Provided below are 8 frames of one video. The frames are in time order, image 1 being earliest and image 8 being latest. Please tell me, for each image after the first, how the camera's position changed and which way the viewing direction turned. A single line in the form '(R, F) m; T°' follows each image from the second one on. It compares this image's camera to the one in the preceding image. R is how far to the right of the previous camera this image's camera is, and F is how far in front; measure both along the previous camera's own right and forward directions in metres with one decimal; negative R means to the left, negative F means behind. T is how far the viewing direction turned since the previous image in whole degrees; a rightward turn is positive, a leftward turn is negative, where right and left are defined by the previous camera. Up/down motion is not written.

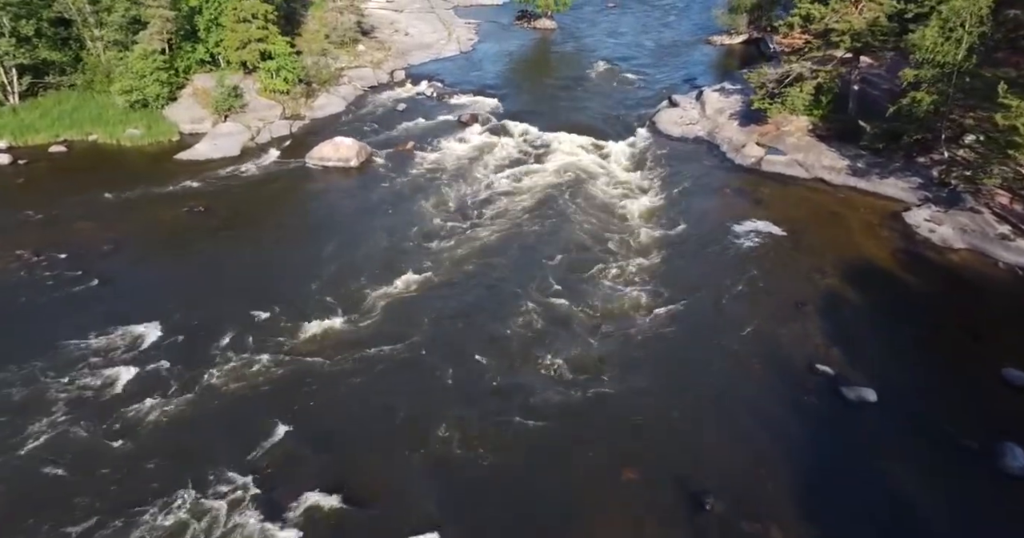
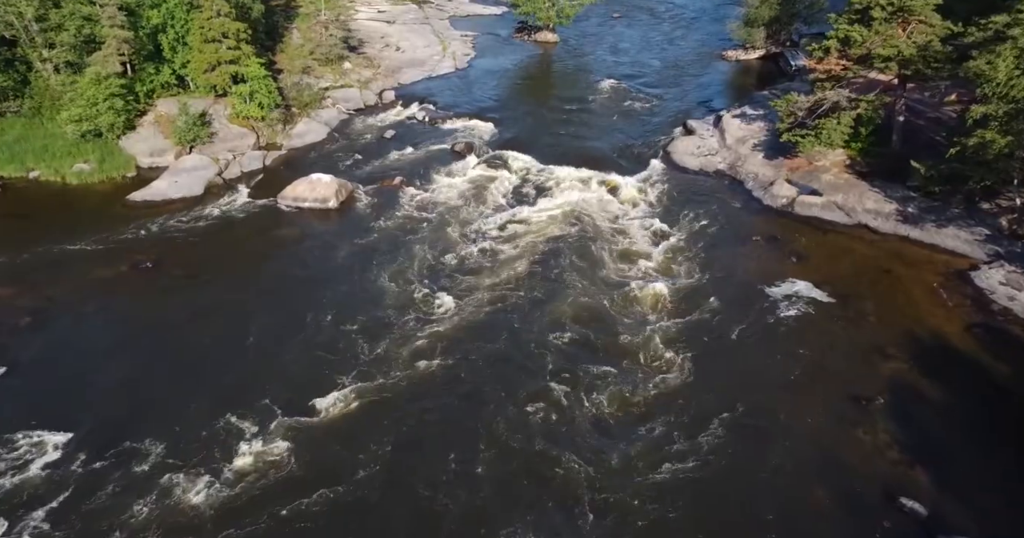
(0.0, +4.9) m; 0°
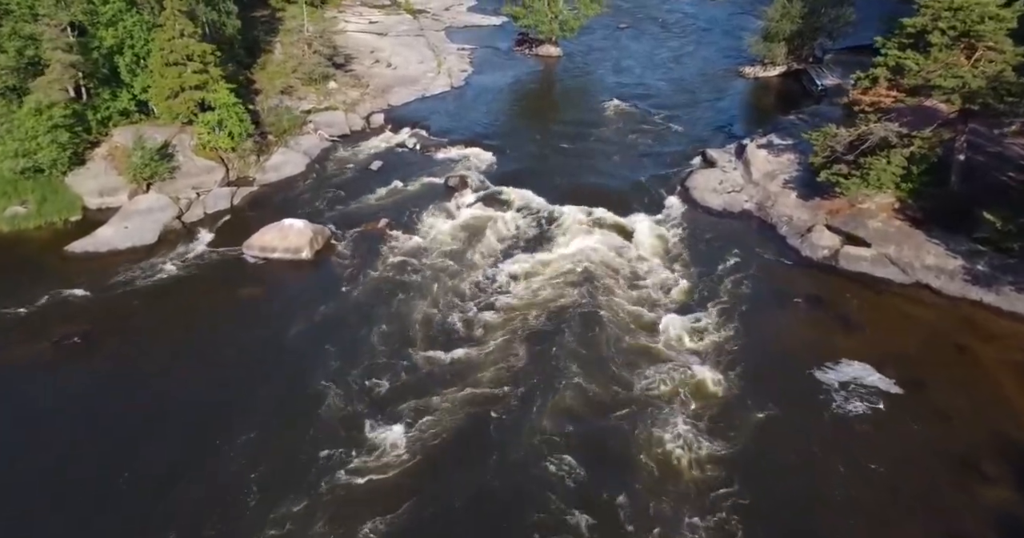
(-0.1, +4.8) m; 0°
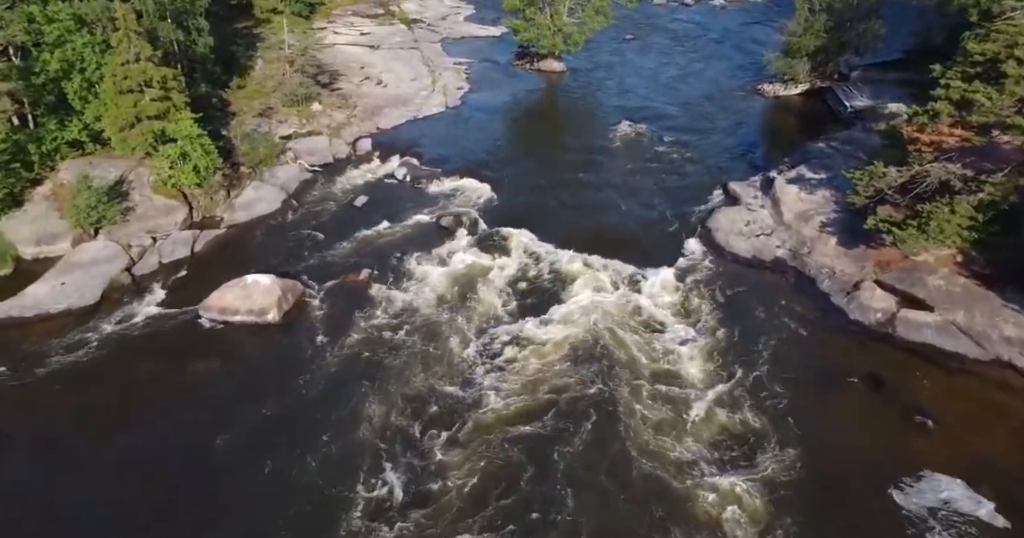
(-0.1, +4.5) m; 0°
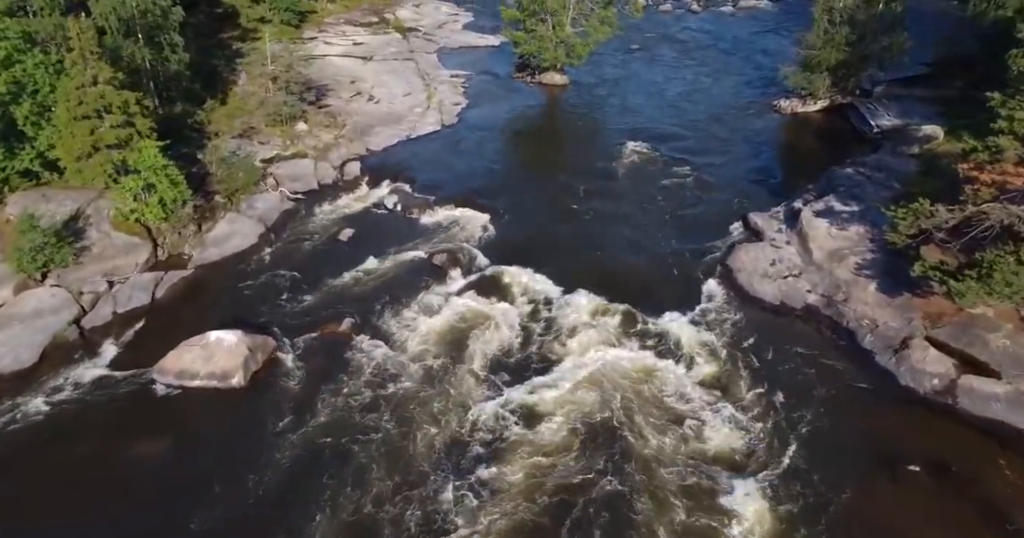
(0.0, +3.5) m; 0°
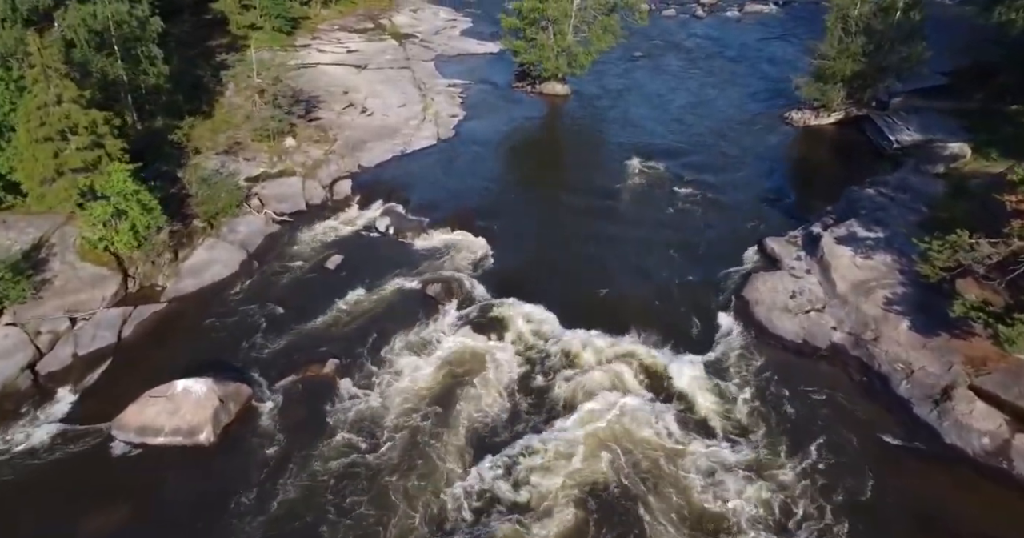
(0.0, +2.4) m; 0°
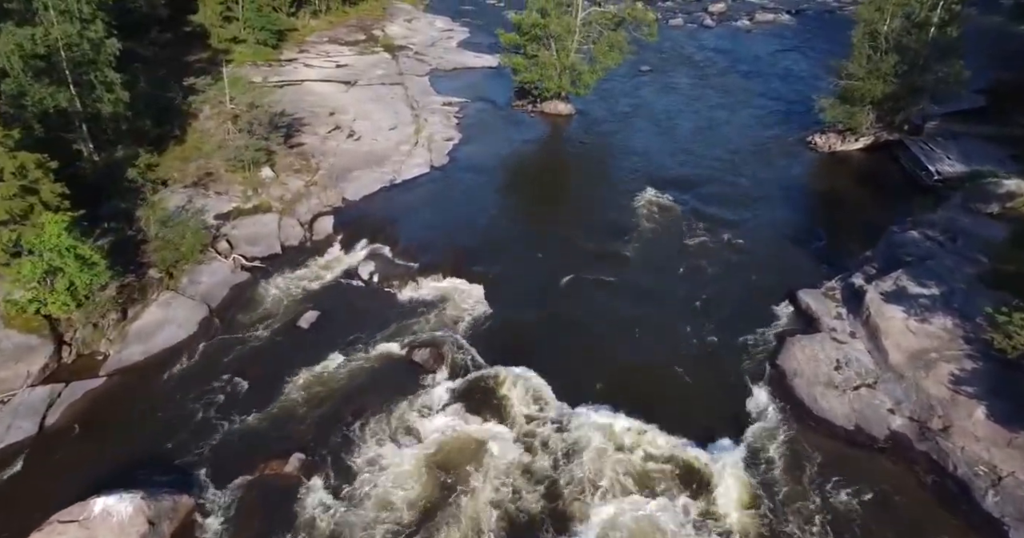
(0.0, +4.1) m; 0°
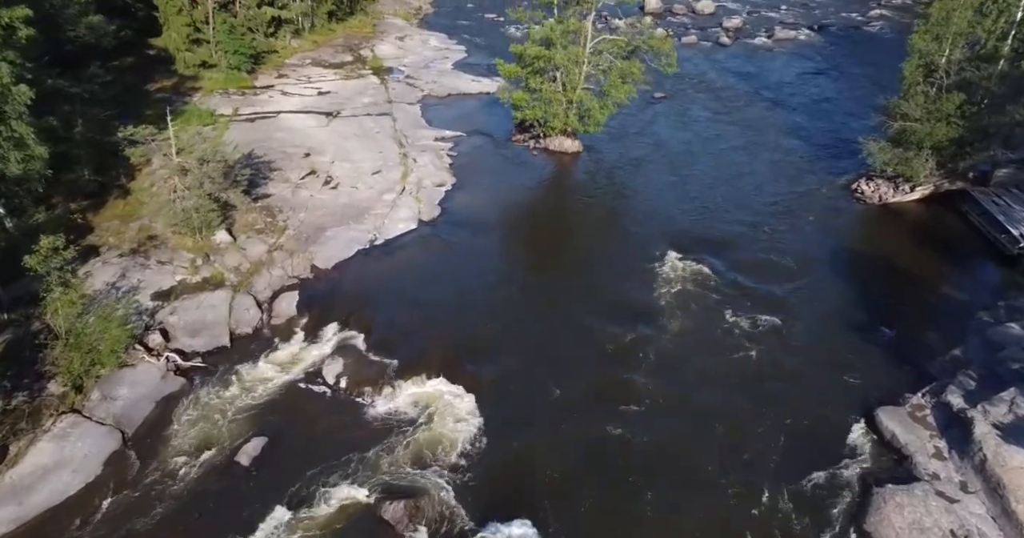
(-0.1, +6.4) m; 0°
